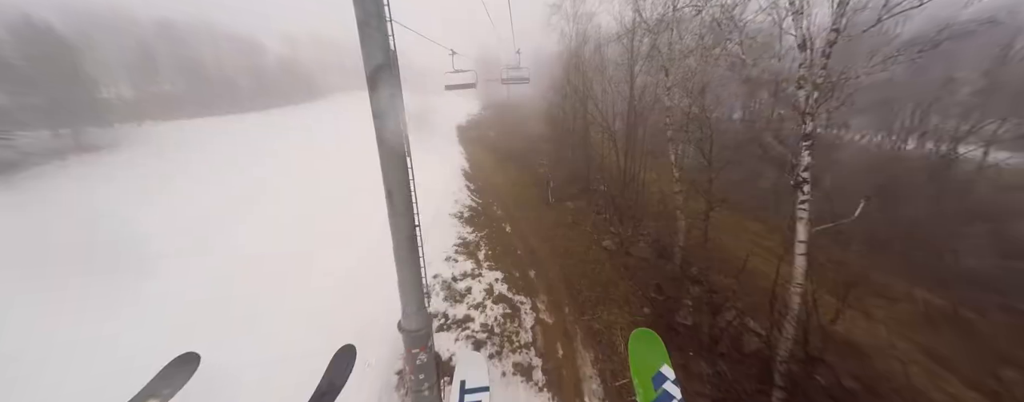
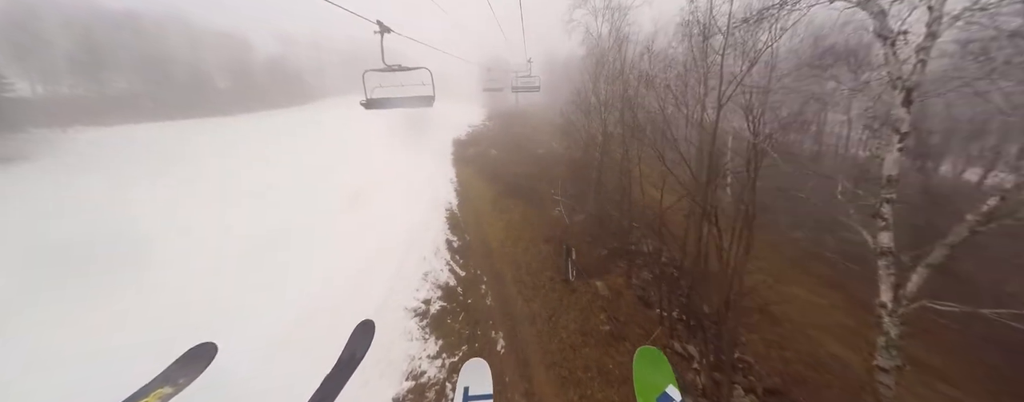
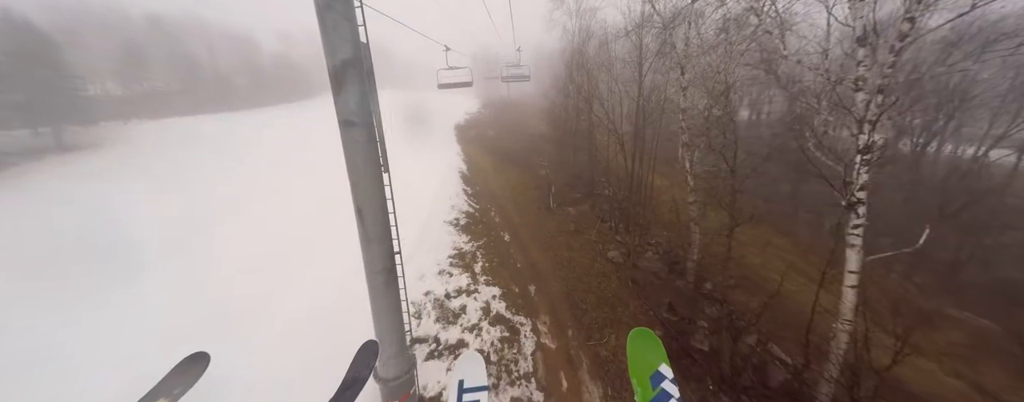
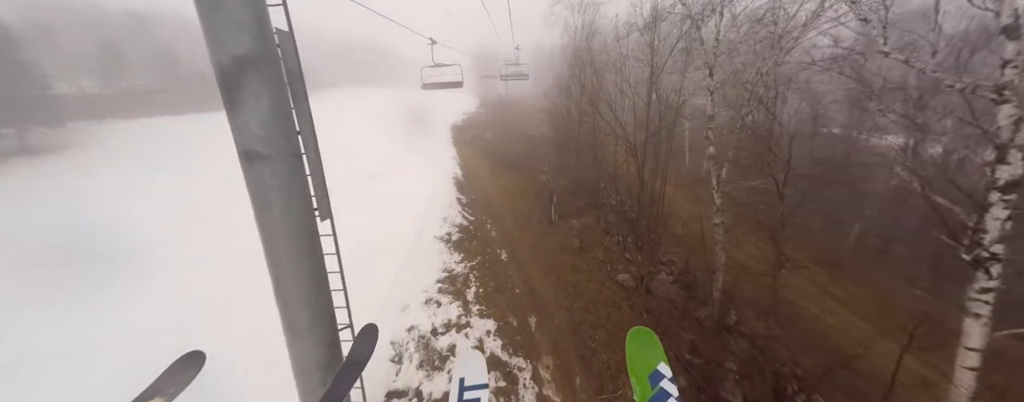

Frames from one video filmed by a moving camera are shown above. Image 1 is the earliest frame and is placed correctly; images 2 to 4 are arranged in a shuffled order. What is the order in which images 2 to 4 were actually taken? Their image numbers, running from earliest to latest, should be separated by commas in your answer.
3, 4, 2
